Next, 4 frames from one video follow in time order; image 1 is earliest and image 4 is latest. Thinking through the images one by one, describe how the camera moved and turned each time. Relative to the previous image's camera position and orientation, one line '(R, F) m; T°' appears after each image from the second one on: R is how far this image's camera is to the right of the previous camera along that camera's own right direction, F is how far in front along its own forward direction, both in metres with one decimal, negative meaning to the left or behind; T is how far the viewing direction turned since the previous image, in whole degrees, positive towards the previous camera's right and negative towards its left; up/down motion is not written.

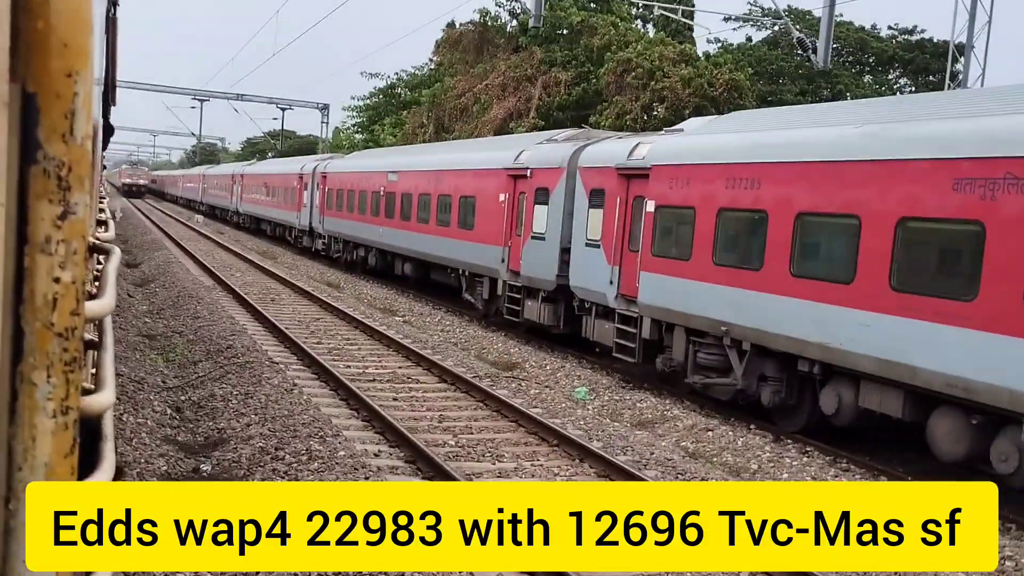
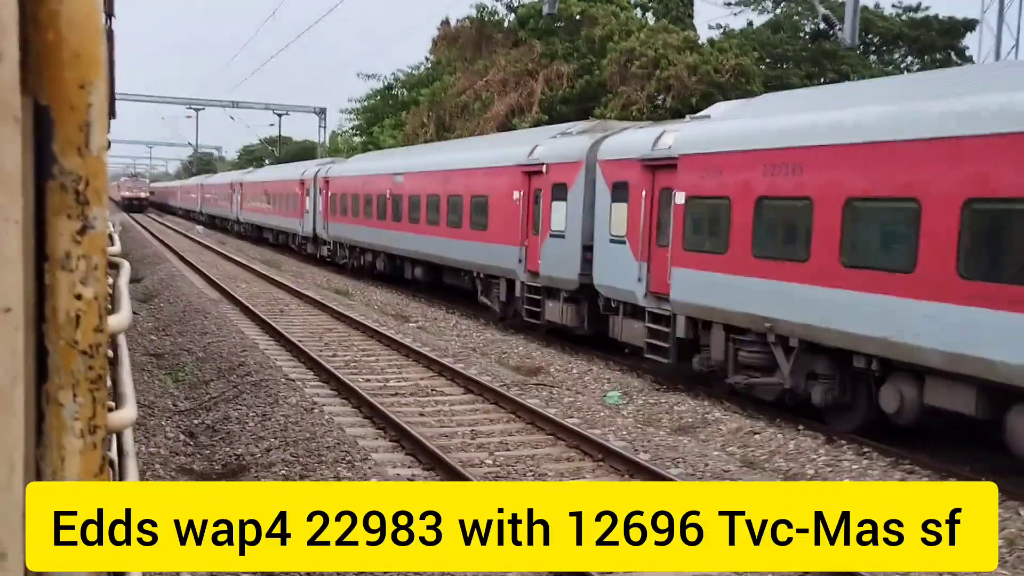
(-0.2, +0.5) m; 0°
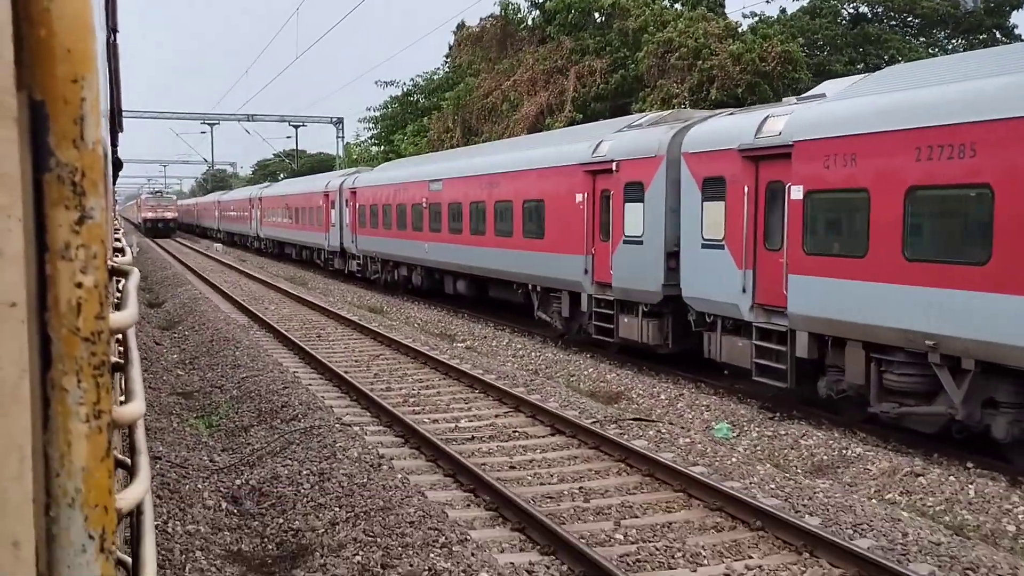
(-0.6, +1.4) m; -1°
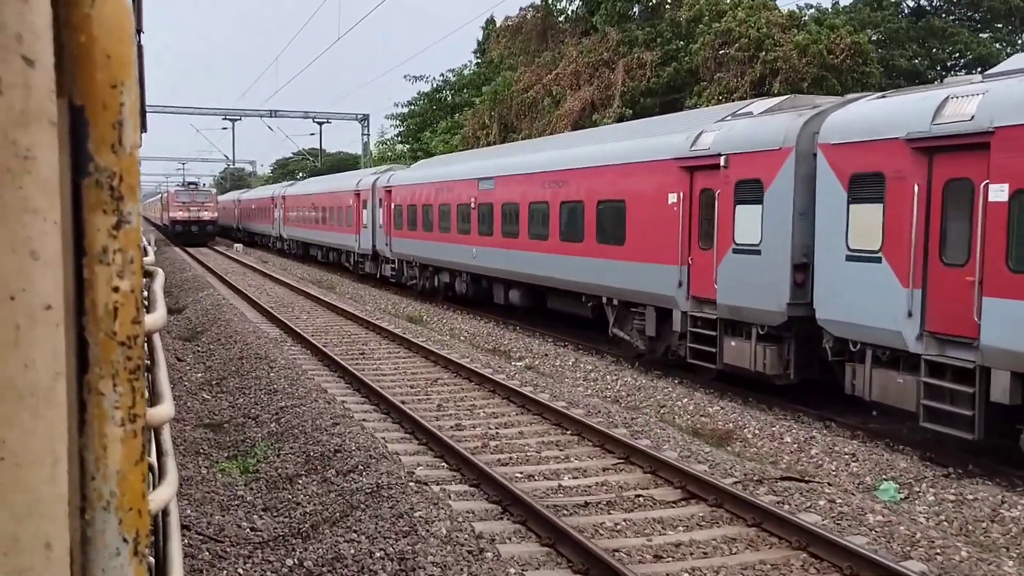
(-0.7, +1.6) m; -1°
